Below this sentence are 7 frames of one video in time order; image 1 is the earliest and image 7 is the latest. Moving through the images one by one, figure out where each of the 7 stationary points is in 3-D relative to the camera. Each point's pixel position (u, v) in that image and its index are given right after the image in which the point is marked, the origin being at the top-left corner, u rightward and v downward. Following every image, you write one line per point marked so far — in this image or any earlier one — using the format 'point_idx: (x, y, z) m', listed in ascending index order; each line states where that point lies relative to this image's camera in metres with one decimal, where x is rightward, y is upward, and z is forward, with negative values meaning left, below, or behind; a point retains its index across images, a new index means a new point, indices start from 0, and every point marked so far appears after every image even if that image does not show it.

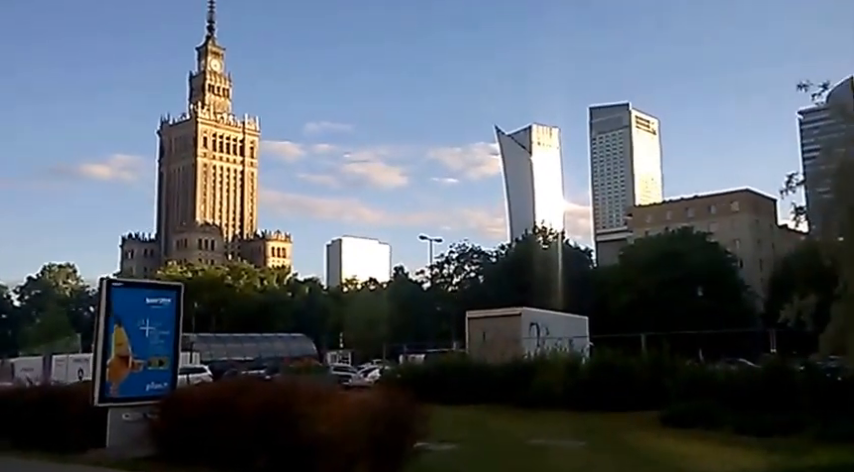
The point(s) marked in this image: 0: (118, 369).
0: (-5.8, -2.5, +16.1) m
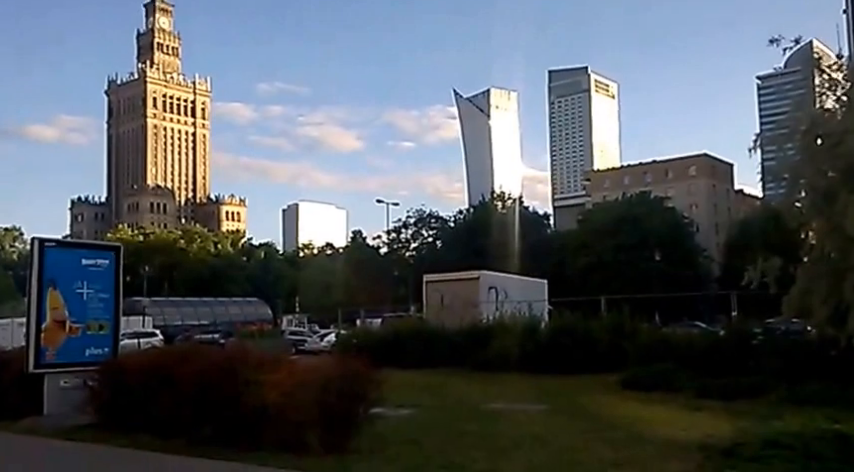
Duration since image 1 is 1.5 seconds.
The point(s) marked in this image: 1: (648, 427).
0: (-6.6, -1.7, +15.2) m
1: (+3.6, -3.1, +13.9) m
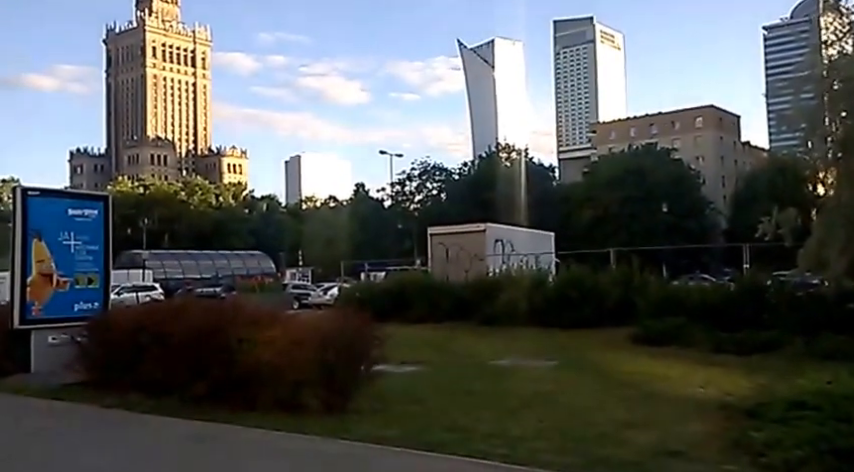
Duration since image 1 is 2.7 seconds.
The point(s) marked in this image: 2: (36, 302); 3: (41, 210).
0: (-6.5, -0.9, +14.6) m
1: (+3.6, -2.3, +13.3) m
2: (-6.6, -1.1, +14.5) m
3: (-6.5, +0.4, +14.5) m
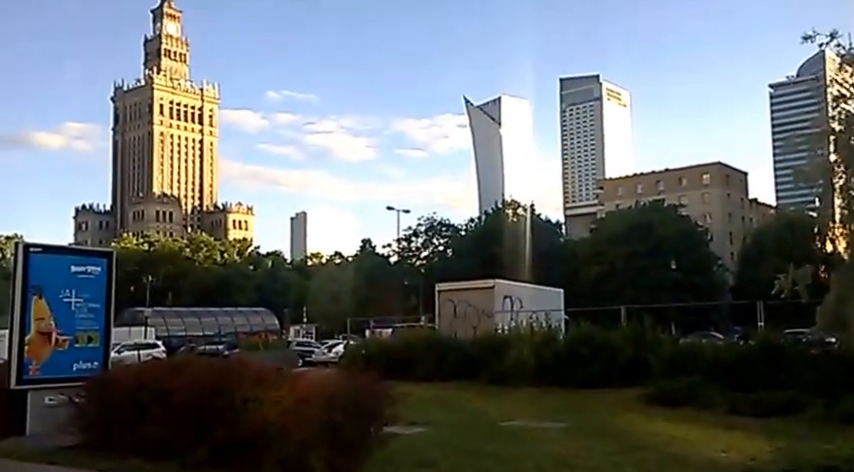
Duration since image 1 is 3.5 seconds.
0: (-6.4, -1.8, +14.2) m
1: (+3.8, -3.2, +12.8) m
2: (-6.4, -2.1, +14.1) m
3: (-6.3, -0.5, +14.2) m
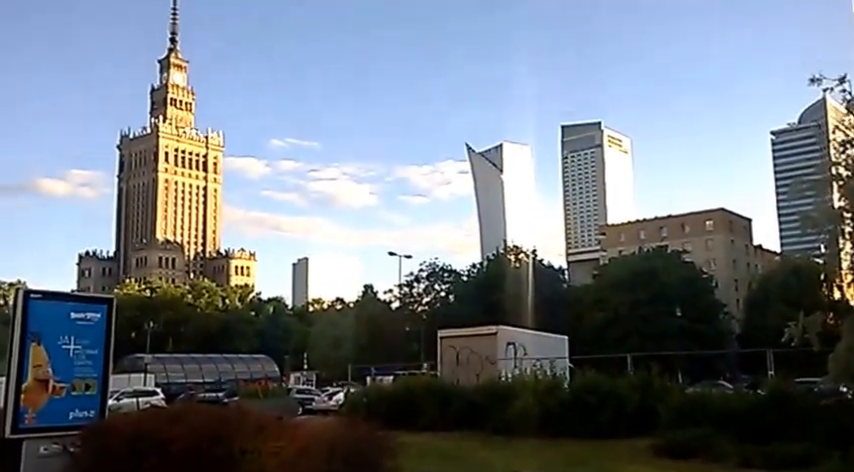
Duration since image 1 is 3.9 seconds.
0: (-6.3, -2.6, +13.9) m
1: (+3.8, -3.9, +12.4) m
2: (-6.4, -2.8, +13.8) m
3: (-6.2, -1.2, +14.0) m
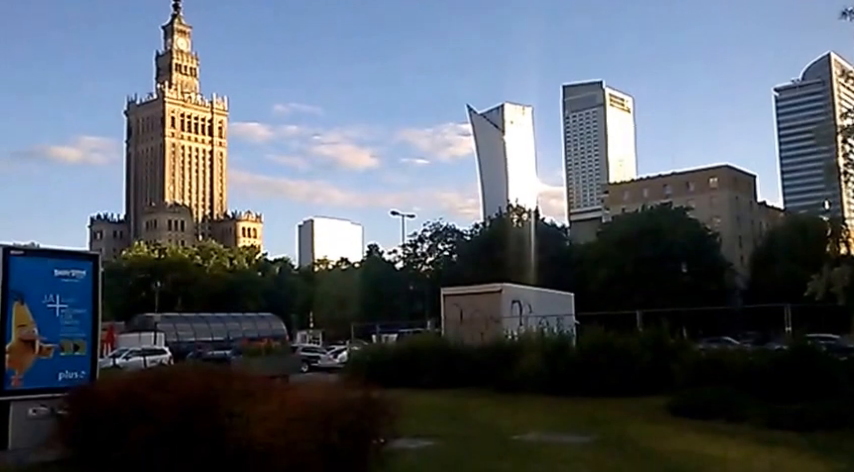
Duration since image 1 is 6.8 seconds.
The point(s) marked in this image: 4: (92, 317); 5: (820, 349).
0: (-6.3, -1.9, +13.3) m
1: (+3.9, -3.1, +11.8) m
2: (-6.3, -2.1, +13.2) m
3: (-6.2, -0.5, +13.3) m
4: (-5.5, -1.3, +14.2) m
5: (+8.3, -2.5, +18.8) m
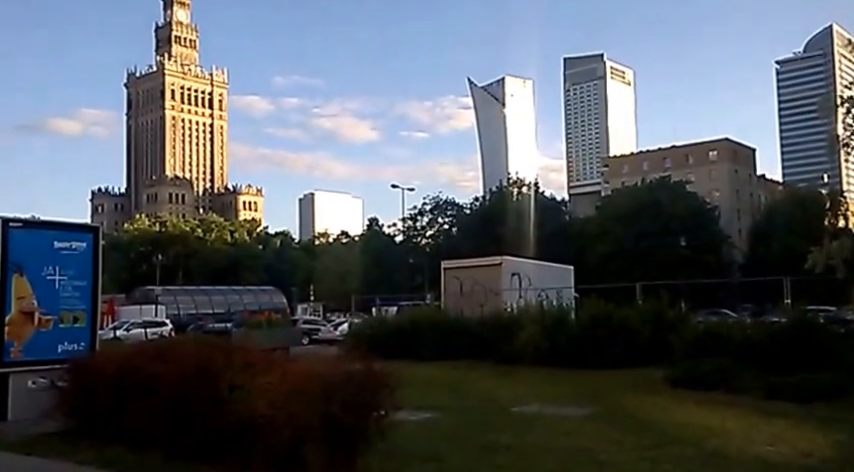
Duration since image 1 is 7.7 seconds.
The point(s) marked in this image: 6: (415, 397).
0: (-6.3, -1.4, +13.3) m
1: (+3.9, -2.8, +11.9) m
2: (-6.3, -1.7, +13.2) m
3: (-6.2, -0.1, +13.3) m
4: (-5.5, -0.9, +14.2) m
5: (+8.3, -1.9, +18.8) m
6: (-0.2, -3.3, +18.1) m
